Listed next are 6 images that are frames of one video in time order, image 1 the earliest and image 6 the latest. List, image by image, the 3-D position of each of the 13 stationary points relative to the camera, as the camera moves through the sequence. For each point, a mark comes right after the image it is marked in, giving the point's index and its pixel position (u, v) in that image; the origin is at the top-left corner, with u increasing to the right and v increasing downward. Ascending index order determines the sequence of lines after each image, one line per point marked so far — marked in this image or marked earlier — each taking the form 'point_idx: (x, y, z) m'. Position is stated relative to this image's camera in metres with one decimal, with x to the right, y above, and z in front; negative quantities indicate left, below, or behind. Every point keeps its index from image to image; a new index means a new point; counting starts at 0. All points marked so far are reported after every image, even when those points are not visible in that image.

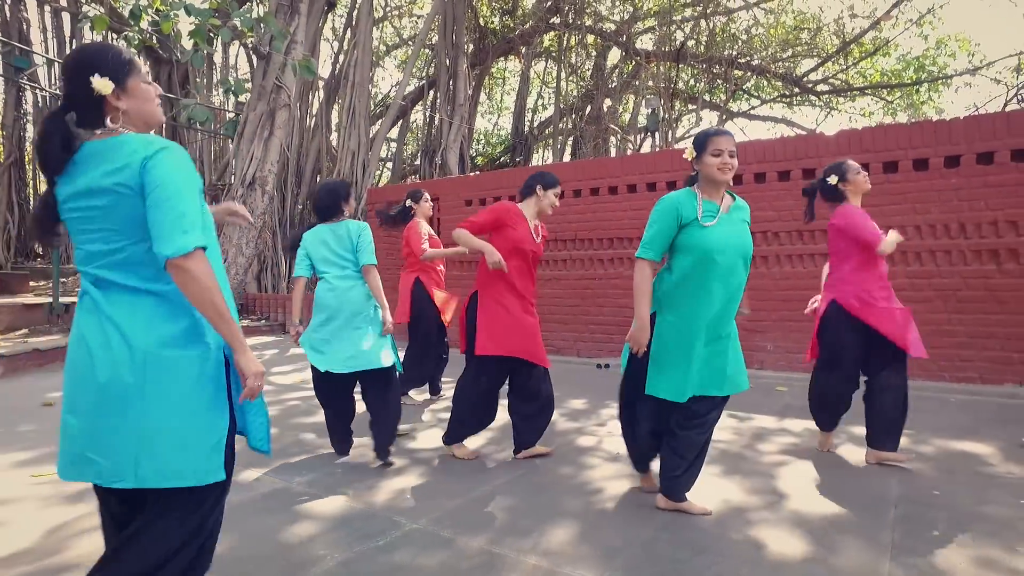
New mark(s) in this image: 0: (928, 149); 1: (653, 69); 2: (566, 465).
0: (+3.2, +1.1, +5.1) m
1: (+2.6, +4.1, +12.2) m
2: (+0.3, -0.9, +3.2) m
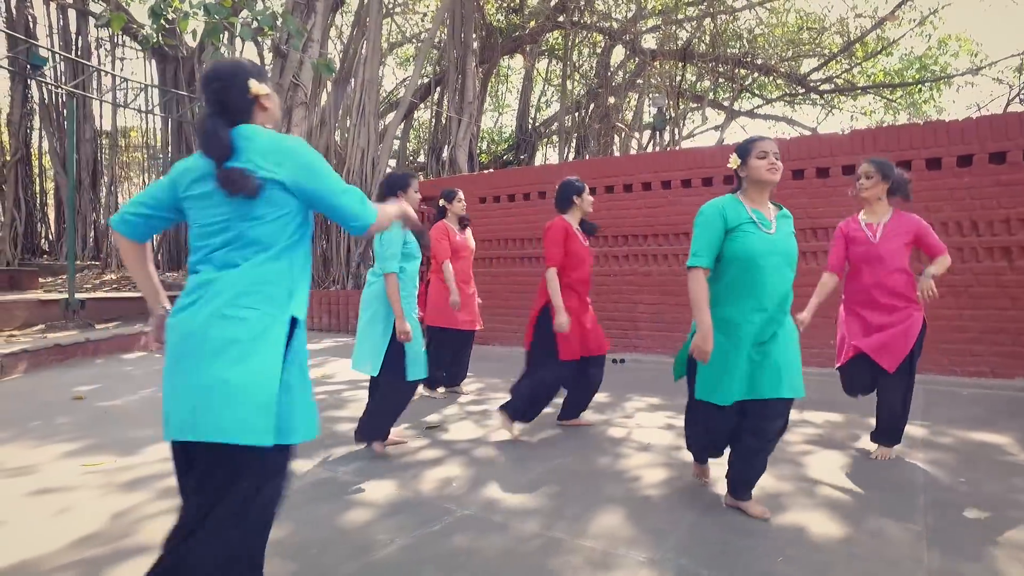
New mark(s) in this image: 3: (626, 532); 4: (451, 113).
0: (+3.4, +1.1, +5.2) m
1: (+2.7, +4.2, +12.3) m
2: (+0.4, -0.8, +3.3) m
3: (+0.4, -0.9, +2.3) m
4: (-1.0, +3.0, +11.0) m
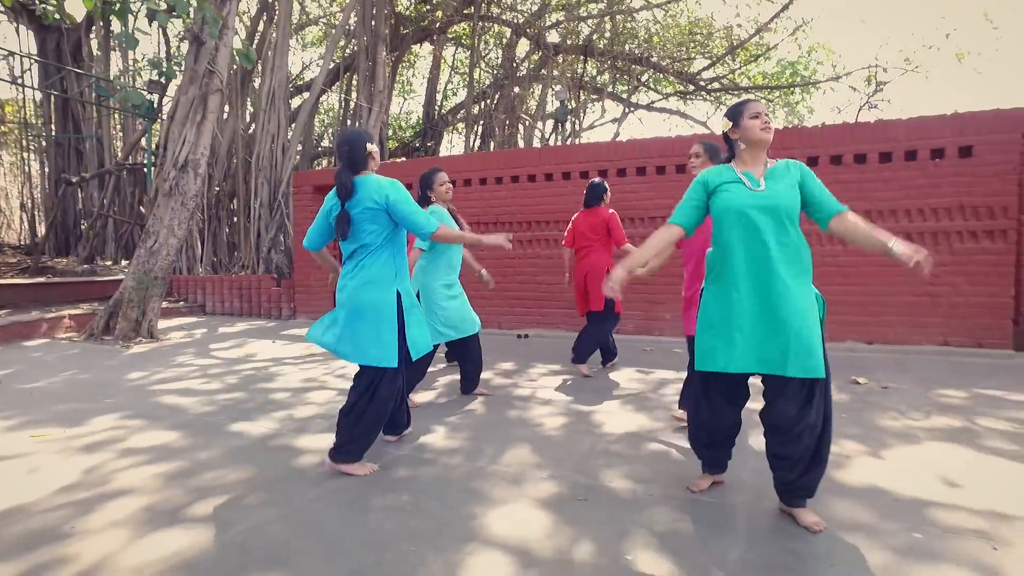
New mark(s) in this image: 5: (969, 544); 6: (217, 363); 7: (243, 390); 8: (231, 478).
0: (+2.6, +1.3, +6.1) m
1: (+0.9, +4.5, +13.0) m
2: (0.0, -0.7, +3.9) m
3: (+0.1, -0.8, +3.0) m
4: (-2.6, +3.2, +11.3) m
5: (+1.5, -0.8, +2.1) m
6: (-2.5, -0.6, +5.6) m
7: (-1.9, -0.7, +4.5) m
8: (-1.2, -0.8, +2.7) m
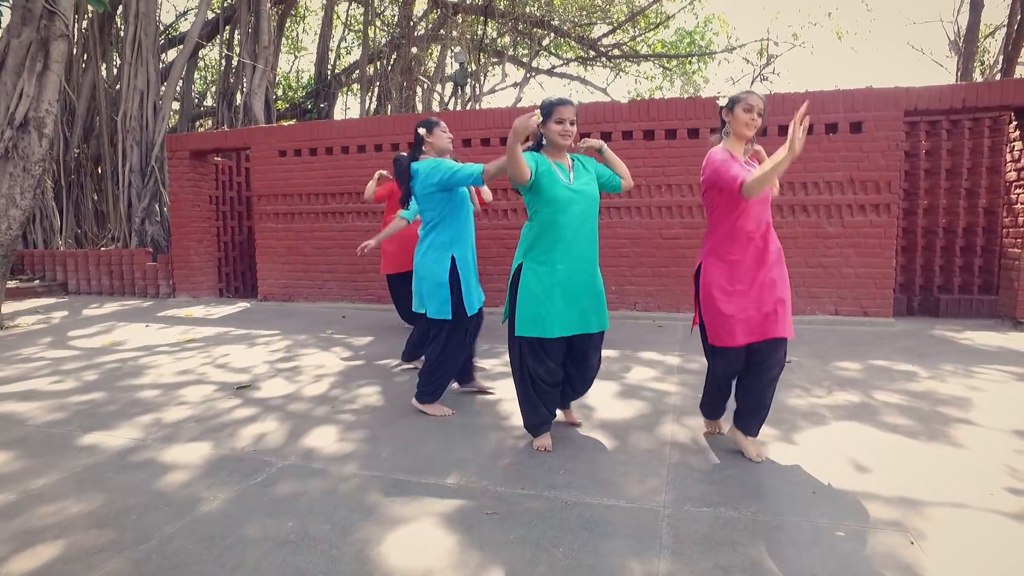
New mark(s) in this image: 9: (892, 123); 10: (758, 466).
0: (+1.7, +1.6, +6.1) m
1: (-1.0, +5.1, +12.4) m
2: (-0.6, -0.6, +3.6) m
3: (-0.3, -0.7, +2.7) m
4: (-4.2, +3.7, +10.3) m
5: (+1.2, -0.8, +2.0) m
6: (-3.3, -0.5, +4.9) m
7: (-2.5, -0.6, +3.9) m
8: (-1.5, -0.8, +2.2) m
9: (+3.4, +1.5, +5.7) m
10: (+1.0, -0.7, +2.7) m
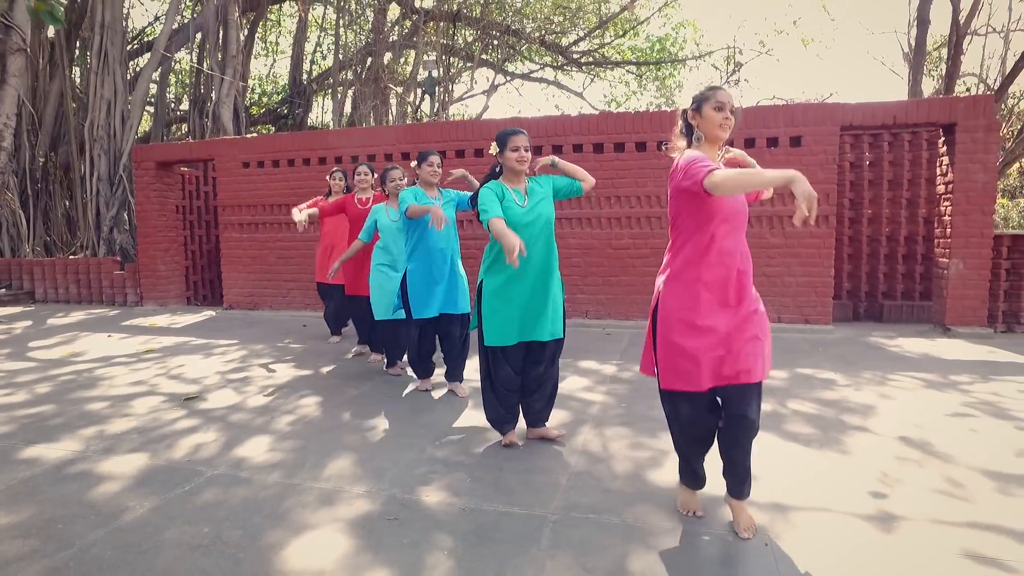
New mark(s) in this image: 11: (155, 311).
0: (+1.3, +1.5, +6.3) m
1: (-1.6, +5.0, +12.6) m
2: (-0.9, -0.7, +3.8) m
3: (-0.7, -0.8, +2.9) m
4: (-4.8, +3.6, +10.4) m
5: (+0.8, -0.9, +2.2) m
6: (-3.7, -0.6, +5.0) m
7: (-2.9, -0.7, +4.1) m
8: (-1.9, -0.9, +2.4) m
9: (+2.9, +1.4, +6.0) m
10: (+0.6, -0.8, +2.9) m
11: (-4.4, -0.3, +8.0) m
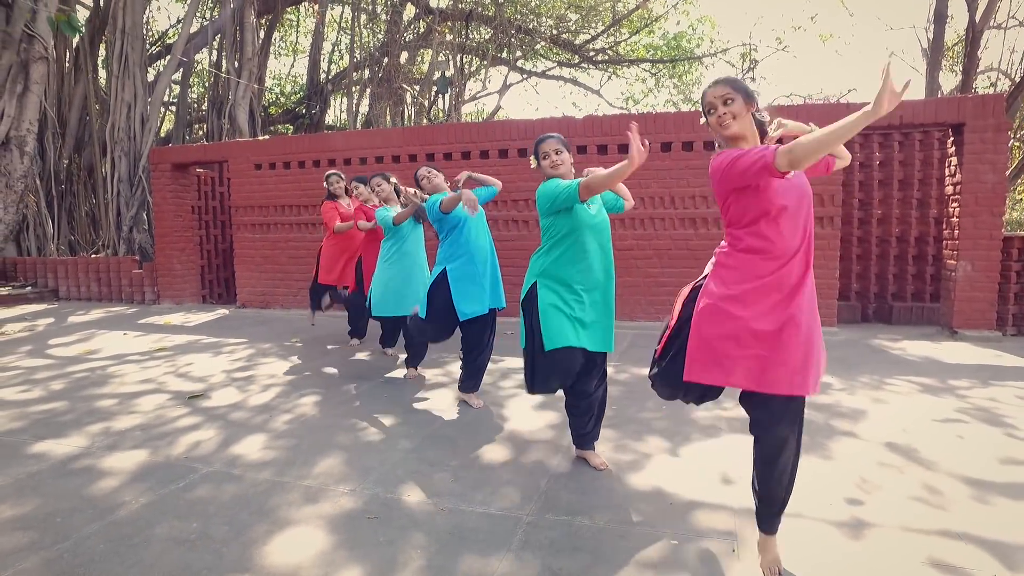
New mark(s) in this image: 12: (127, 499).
0: (+1.3, +1.5, +6.3) m
1: (-1.3, +5.0, +12.7) m
2: (-1.0, -0.7, +3.9) m
3: (-0.8, -0.8, +3.0) m
4: (-4.6, +3.6, +10.6) m
5: (+0.7, -0.9, +2.3) m
6: (-3.7, -0.6, +5.2) m
7: (-2.9, -0.7, +4.2) m
8: (-2.0, -0.9, +2.5) m
9: (+2.9, +1.4, +6.0) m
10: (+0.5, -0.8, +2.9) m
11: (-4.3, -0.3, +8.2) m
12: (-1.6, -0.9, +2.7) m
